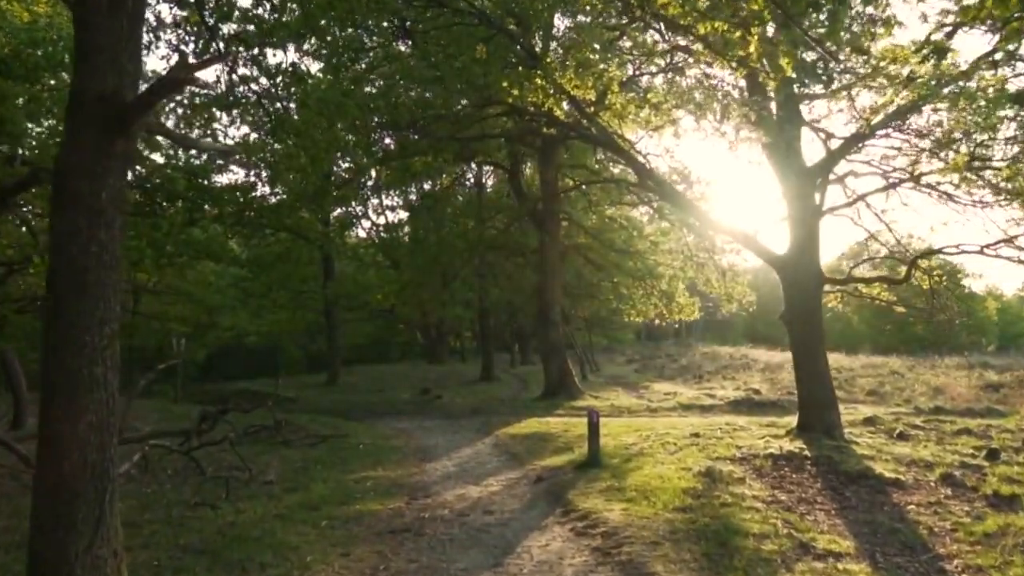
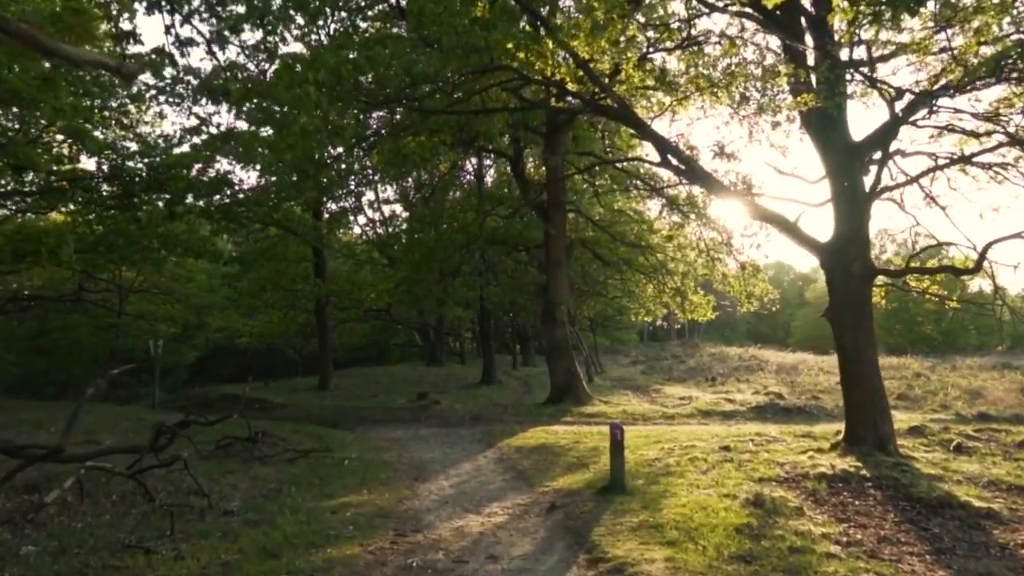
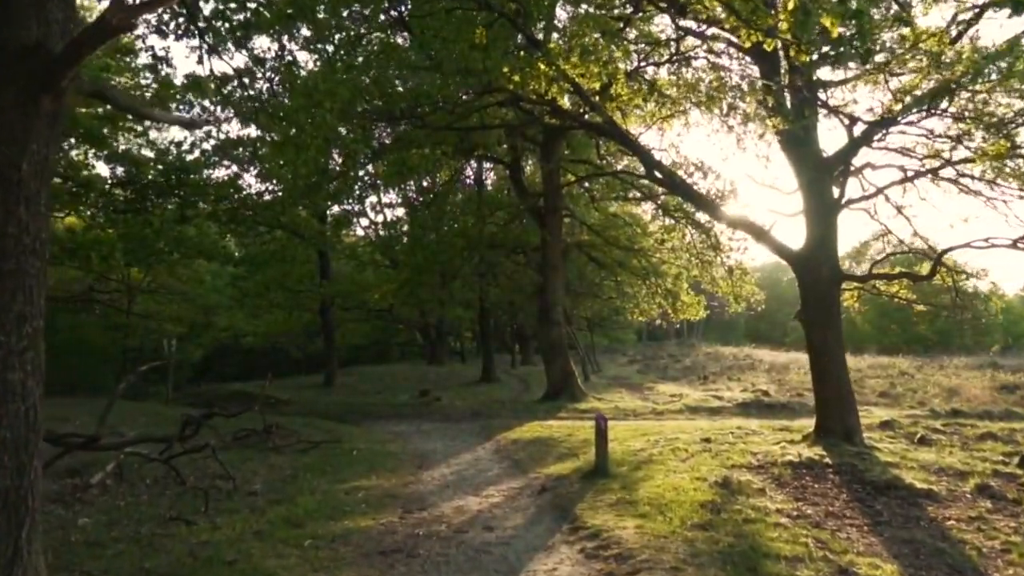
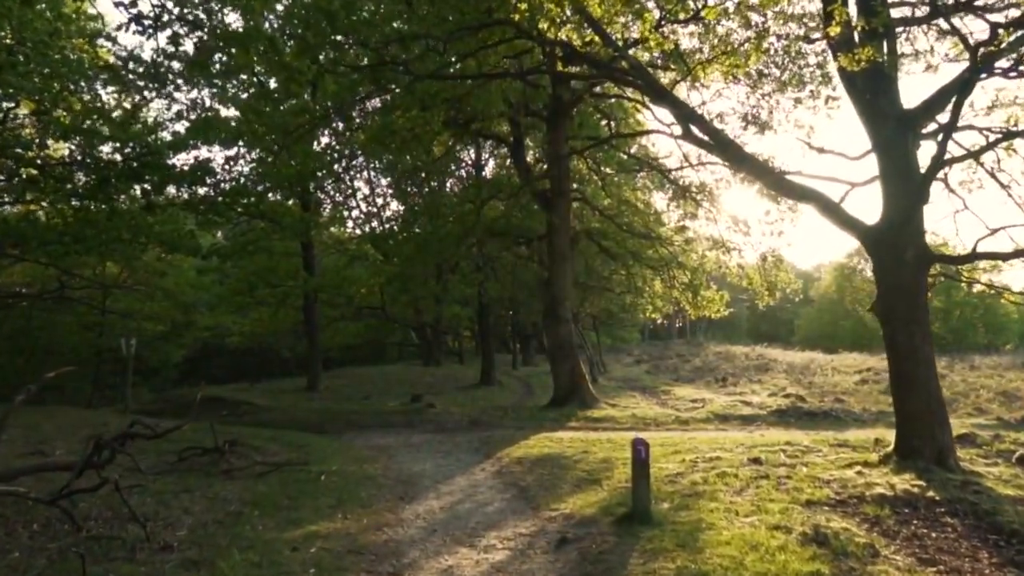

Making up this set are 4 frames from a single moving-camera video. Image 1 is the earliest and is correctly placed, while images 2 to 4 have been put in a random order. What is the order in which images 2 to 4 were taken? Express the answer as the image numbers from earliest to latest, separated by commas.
3, 2, 4
